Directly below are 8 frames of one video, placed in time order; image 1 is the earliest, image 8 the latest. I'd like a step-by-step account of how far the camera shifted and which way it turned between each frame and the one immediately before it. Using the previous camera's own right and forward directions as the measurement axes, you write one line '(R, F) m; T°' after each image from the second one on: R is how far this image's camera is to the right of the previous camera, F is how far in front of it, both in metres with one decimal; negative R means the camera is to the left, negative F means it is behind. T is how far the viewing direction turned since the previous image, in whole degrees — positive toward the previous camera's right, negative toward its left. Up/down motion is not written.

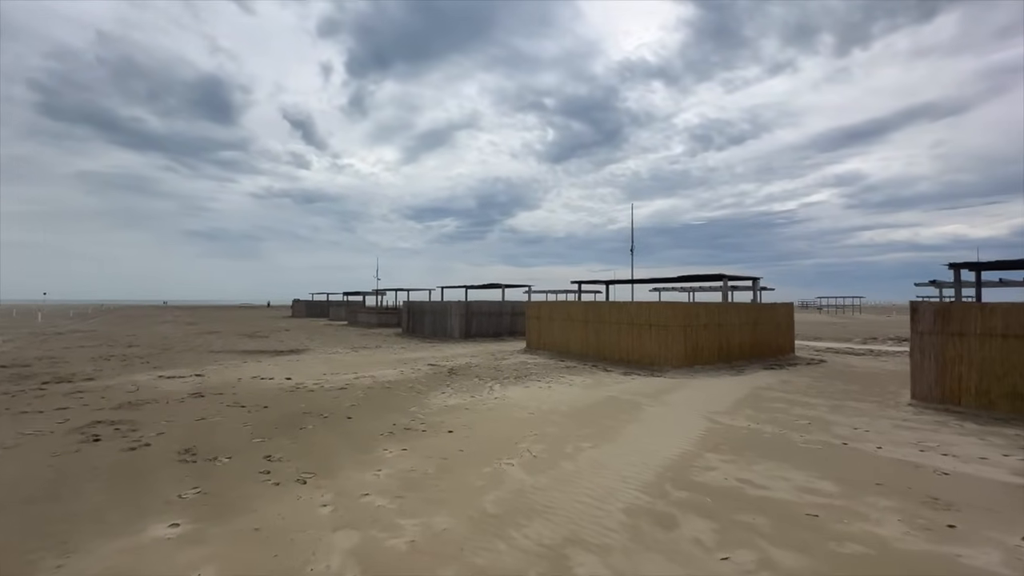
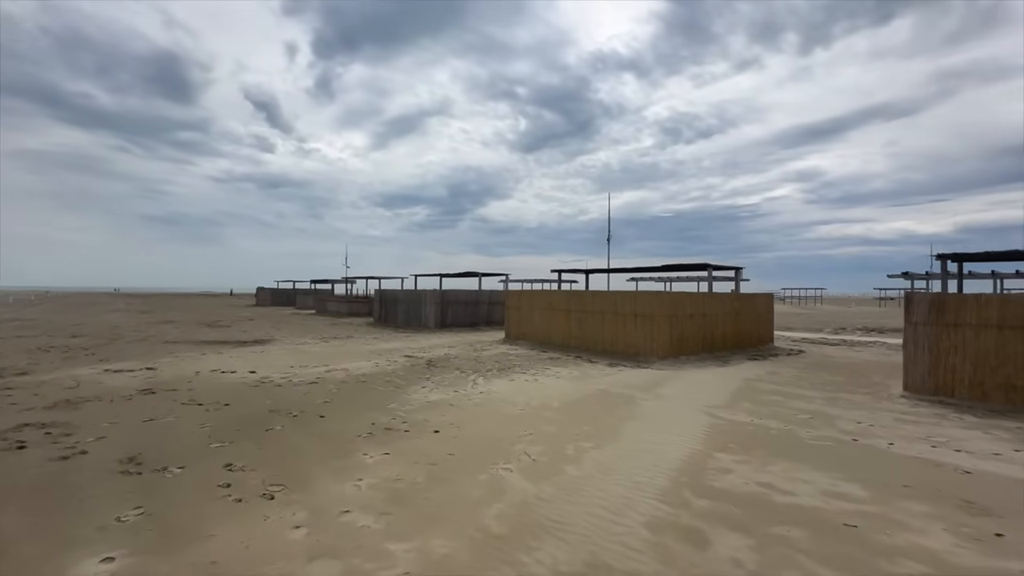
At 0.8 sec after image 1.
(-0.3, +0.6) m; +4°
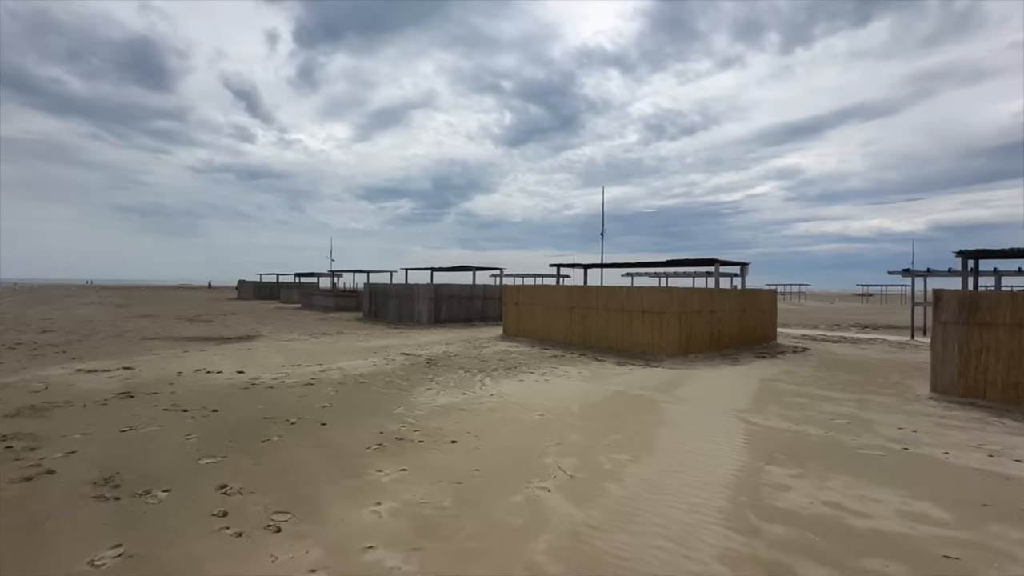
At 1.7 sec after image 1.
(-0.5, +0.6) m; +2°
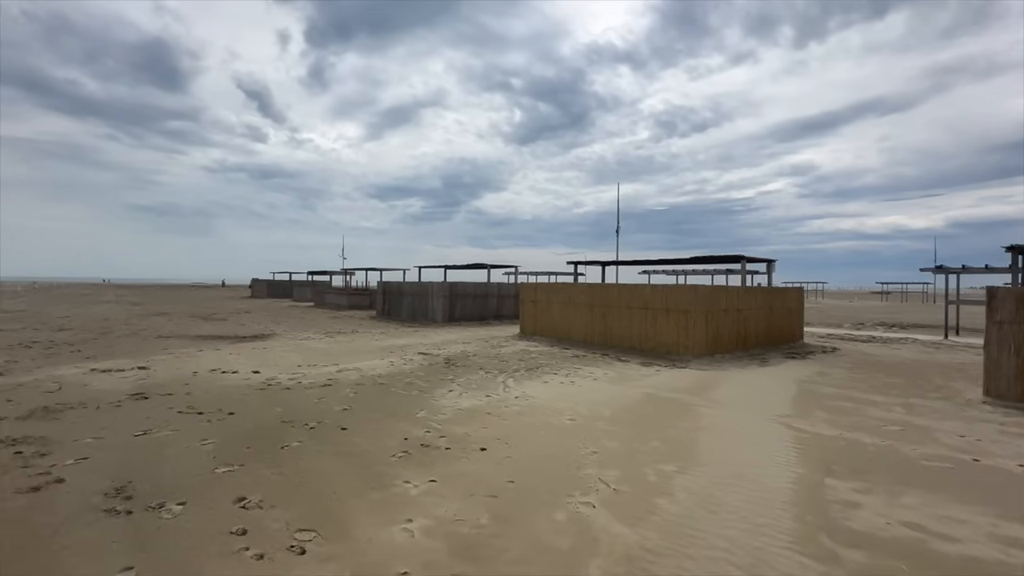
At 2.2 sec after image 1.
(-0.3, +0.4) m; -1°
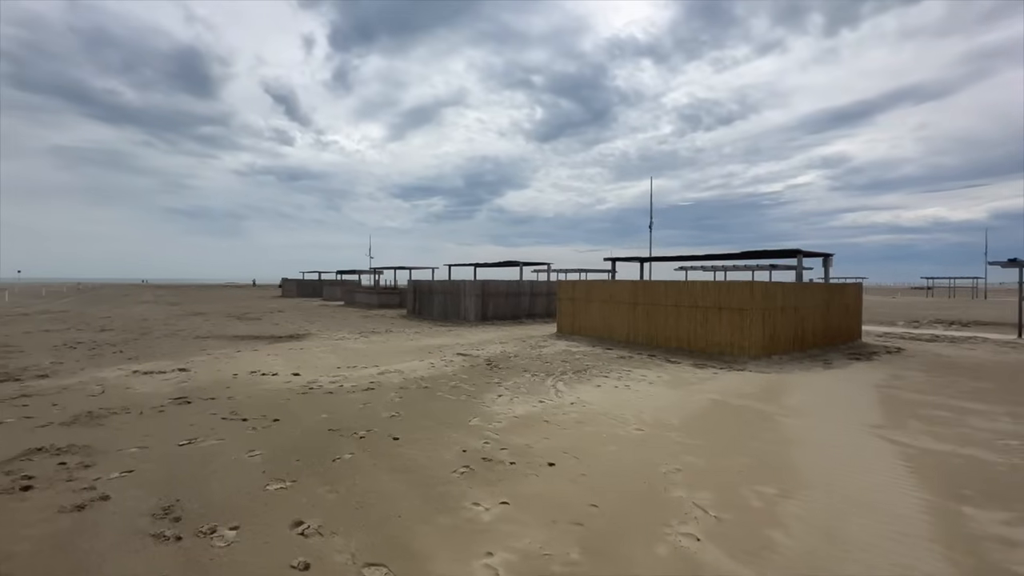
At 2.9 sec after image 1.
(-0.5, +0.5) m; -3°
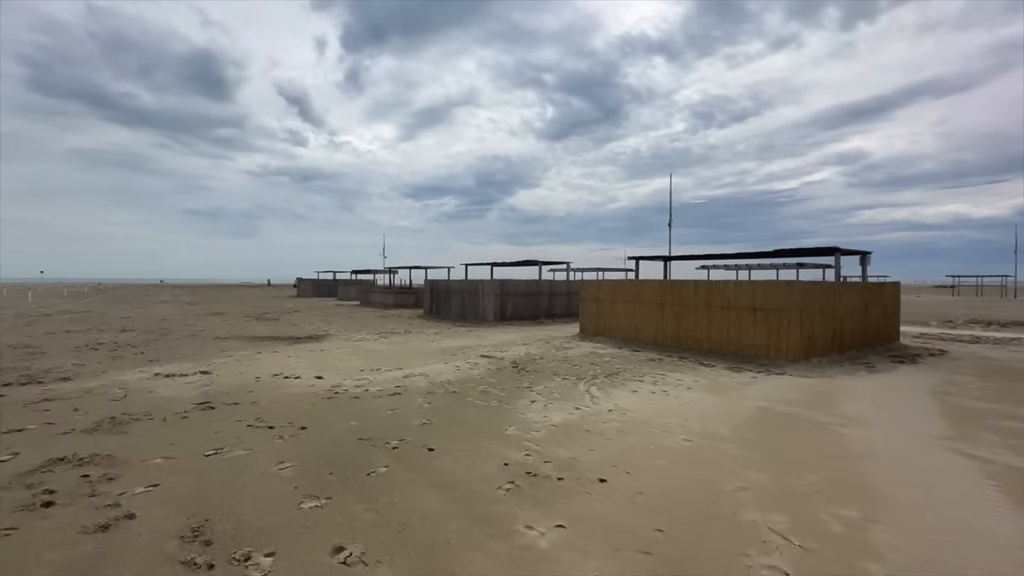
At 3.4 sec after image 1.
(-0.3, +0.3) m; -1°
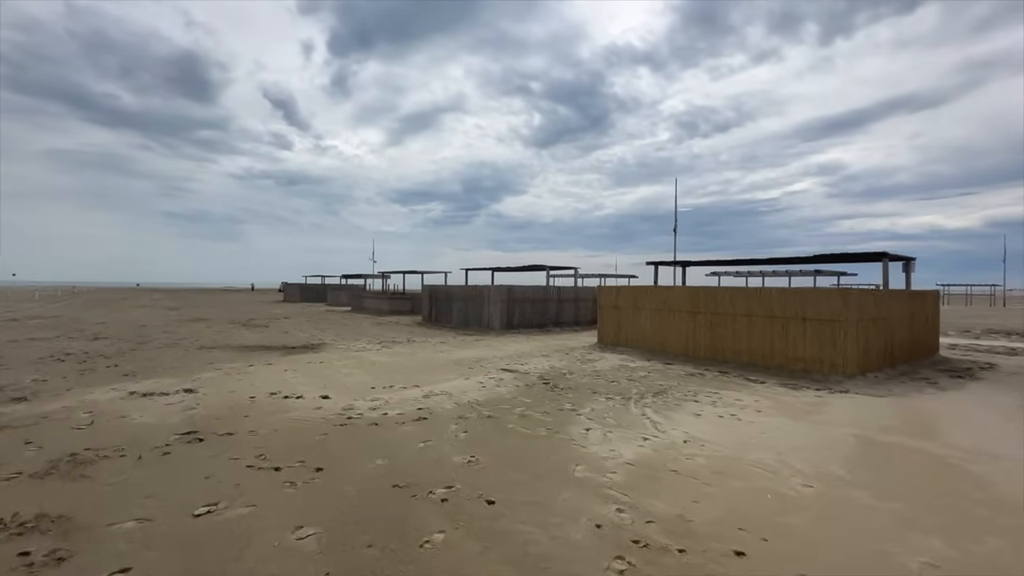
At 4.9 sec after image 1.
(-0.9, +1.2) m; +2°
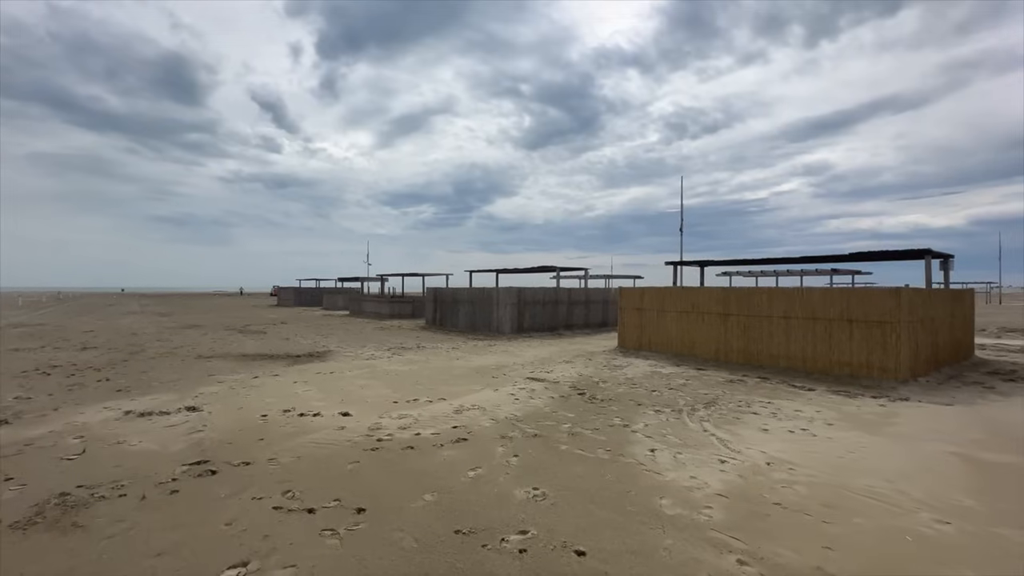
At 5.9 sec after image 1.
(-0.7, +0.7) m; +1°
